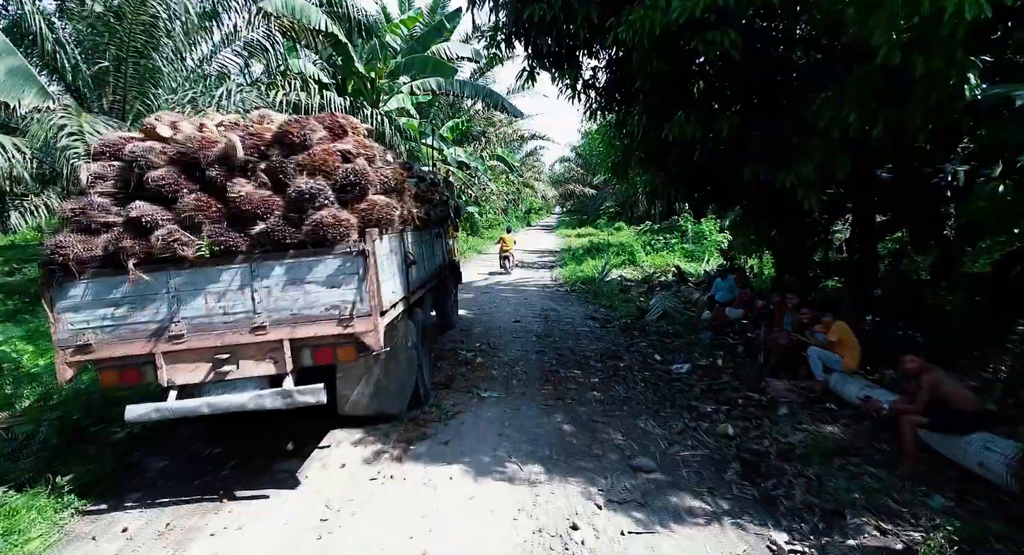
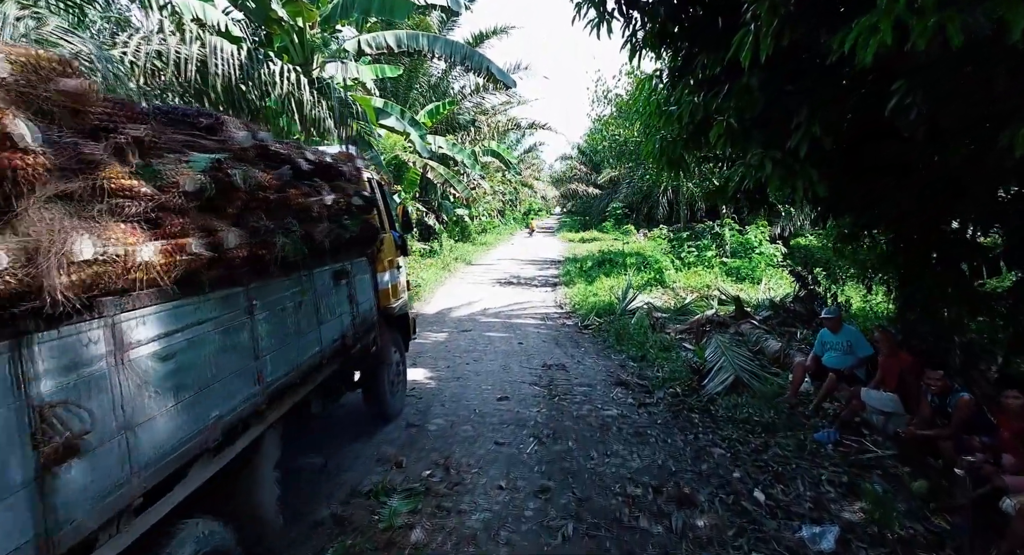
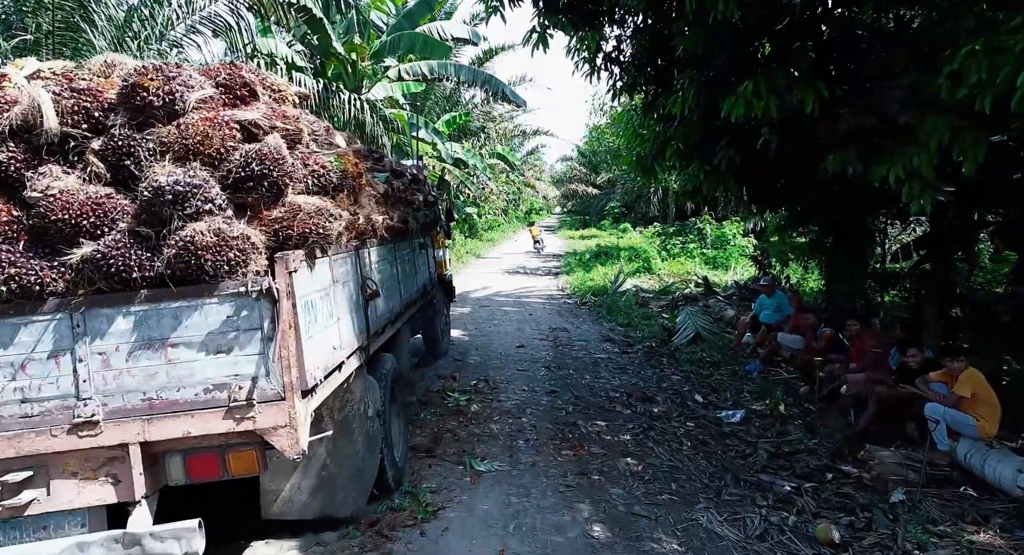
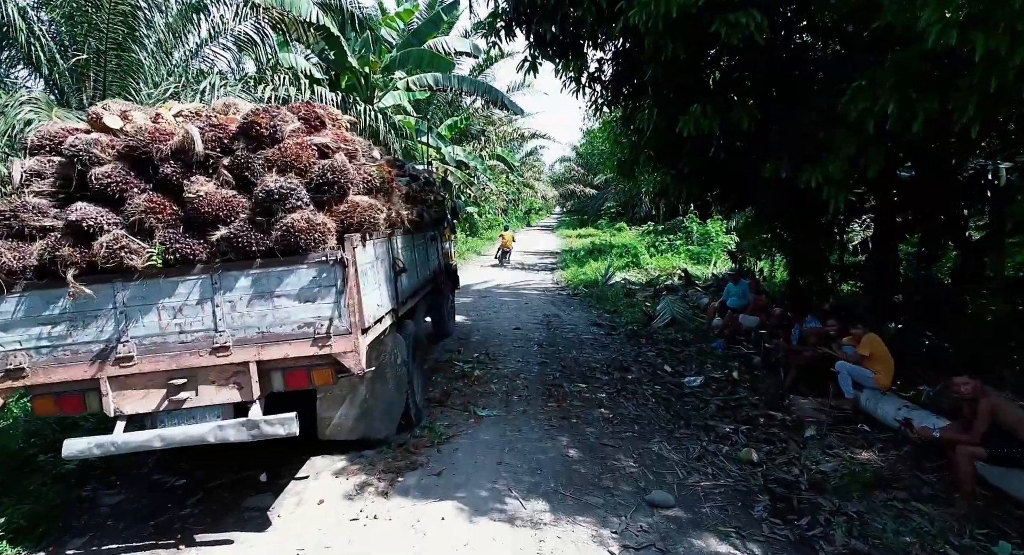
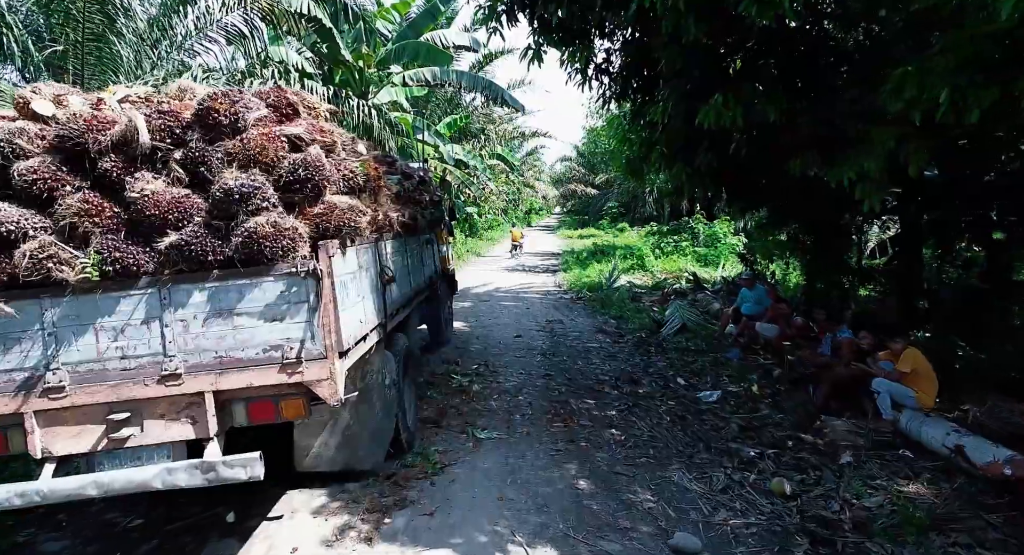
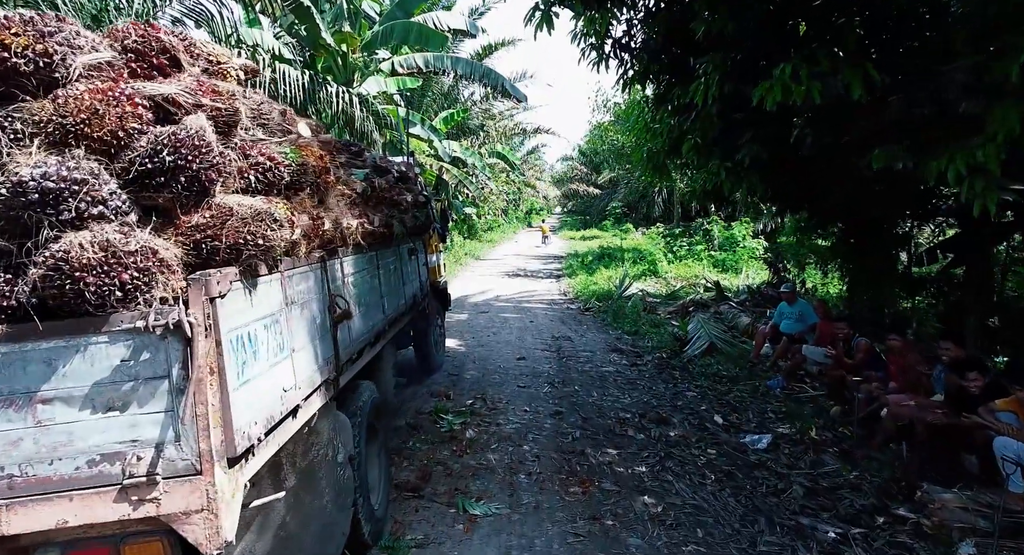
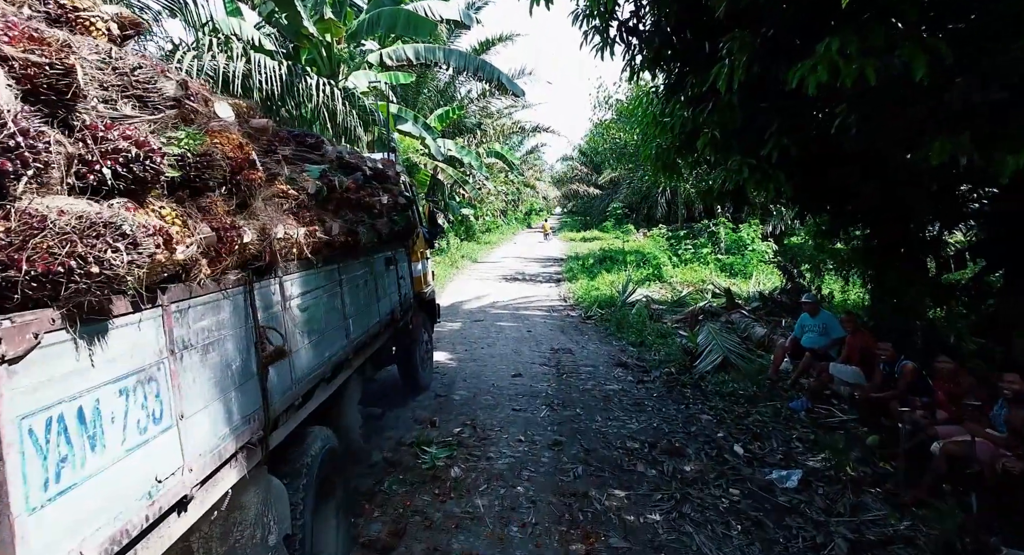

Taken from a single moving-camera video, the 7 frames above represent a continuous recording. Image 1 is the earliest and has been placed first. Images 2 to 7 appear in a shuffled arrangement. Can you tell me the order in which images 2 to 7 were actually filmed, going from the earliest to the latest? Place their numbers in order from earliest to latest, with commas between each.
4, 5, 3, 6, 7, 2
